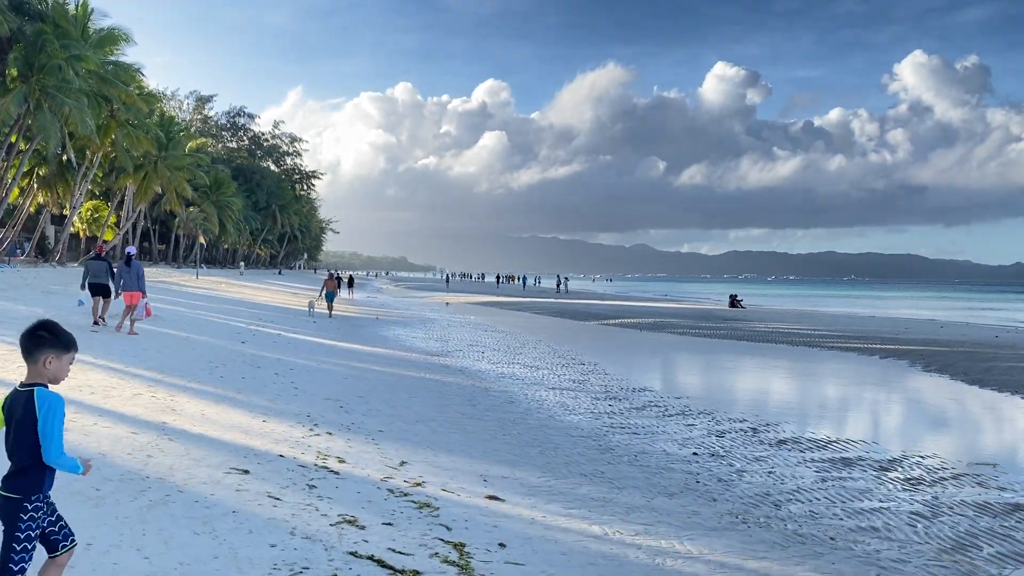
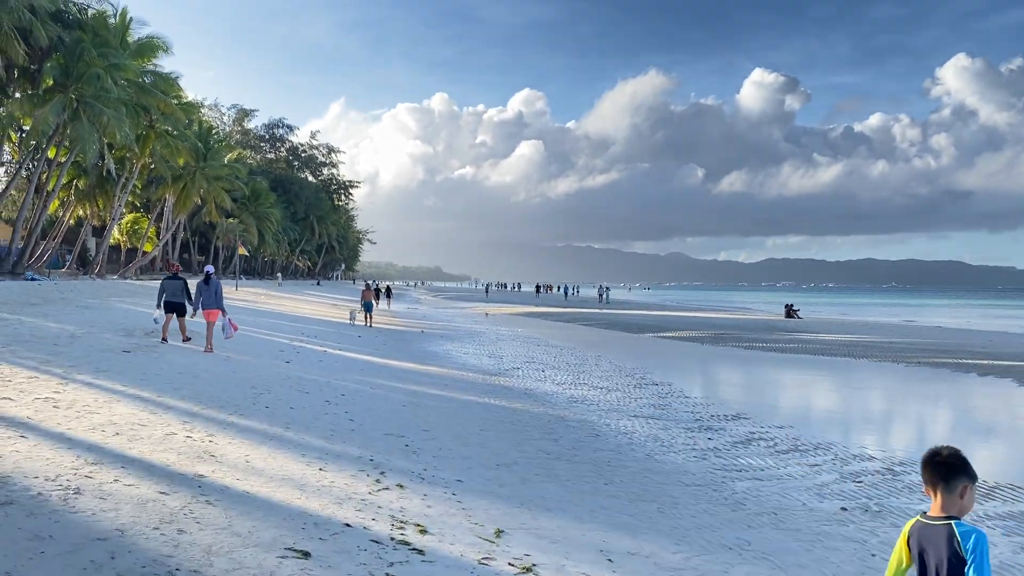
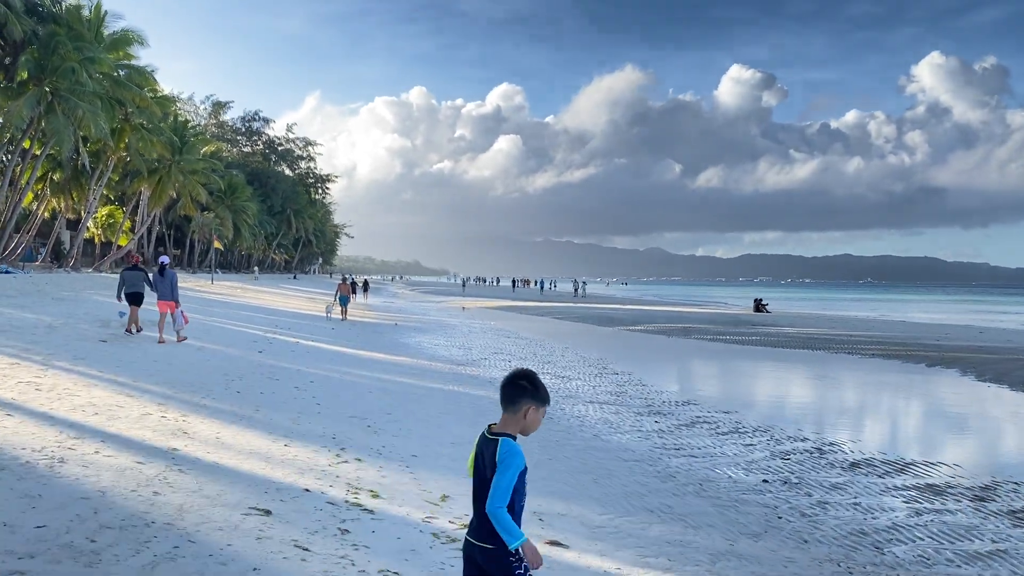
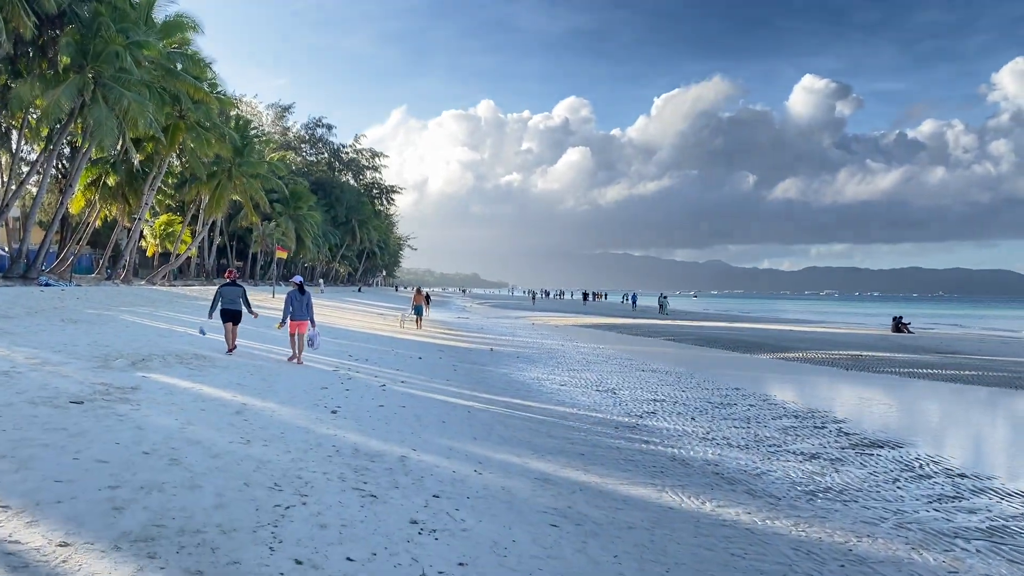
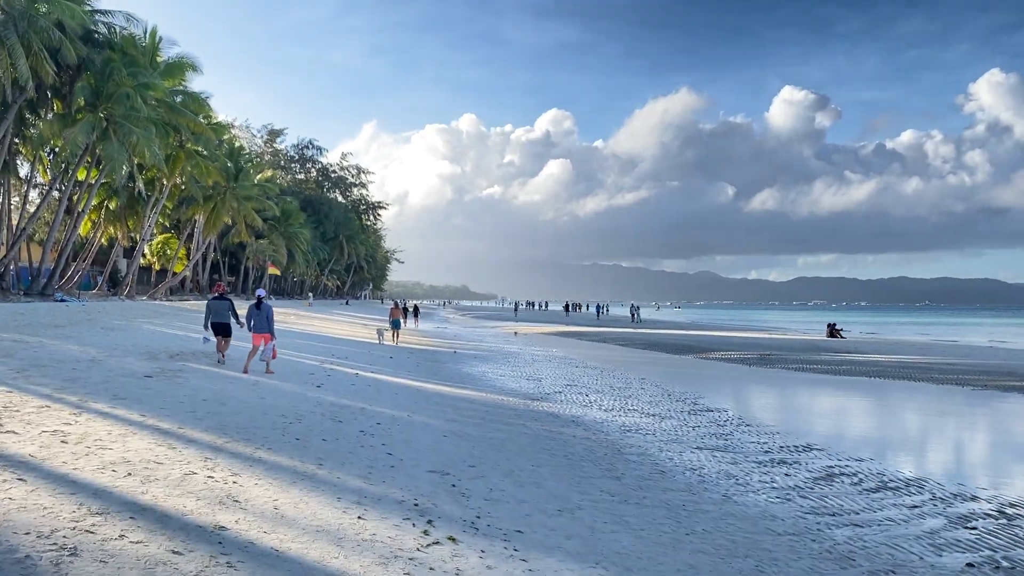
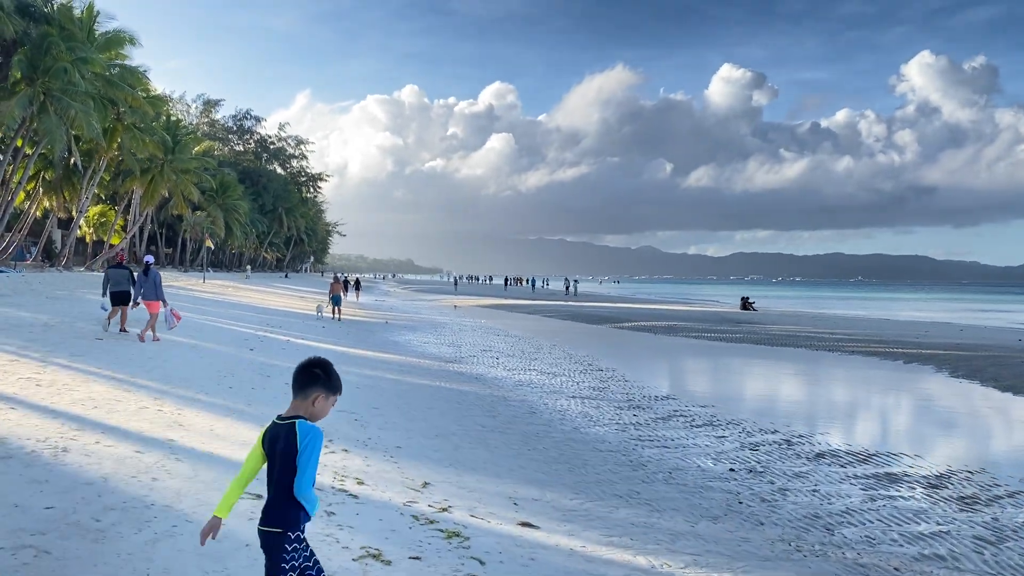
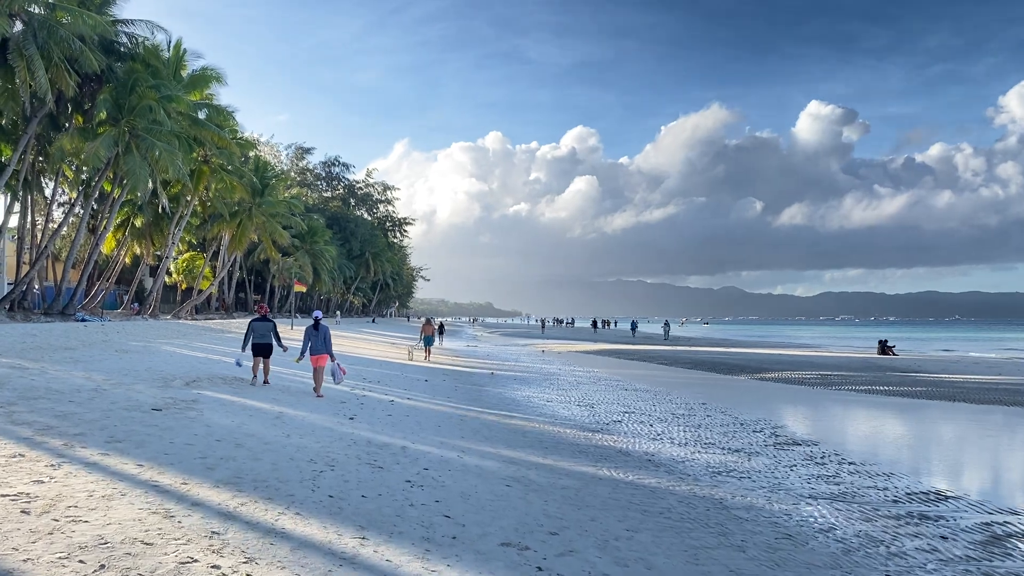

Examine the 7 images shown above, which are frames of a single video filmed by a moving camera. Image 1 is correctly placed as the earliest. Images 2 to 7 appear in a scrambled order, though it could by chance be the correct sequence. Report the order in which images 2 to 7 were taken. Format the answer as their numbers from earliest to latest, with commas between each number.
6, 3, 2, 5, 7, 4
